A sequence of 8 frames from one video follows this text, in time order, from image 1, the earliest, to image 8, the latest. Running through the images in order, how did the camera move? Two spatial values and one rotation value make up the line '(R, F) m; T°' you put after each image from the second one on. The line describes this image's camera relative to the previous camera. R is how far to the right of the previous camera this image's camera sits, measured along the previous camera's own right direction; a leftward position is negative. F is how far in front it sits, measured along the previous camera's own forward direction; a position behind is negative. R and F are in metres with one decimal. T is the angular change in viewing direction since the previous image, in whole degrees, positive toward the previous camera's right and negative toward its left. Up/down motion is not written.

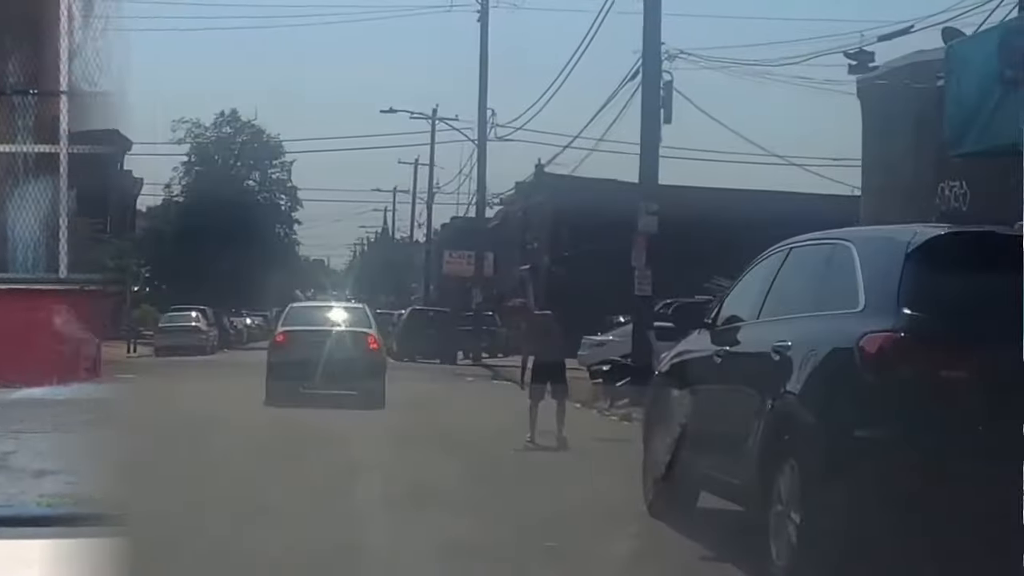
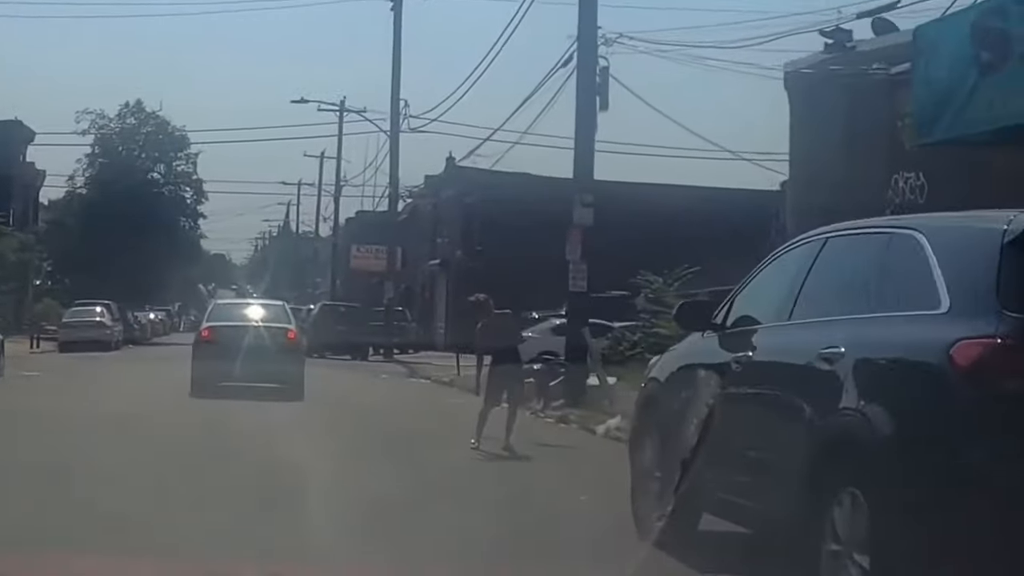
(-0.2, +1.2) m; +2°
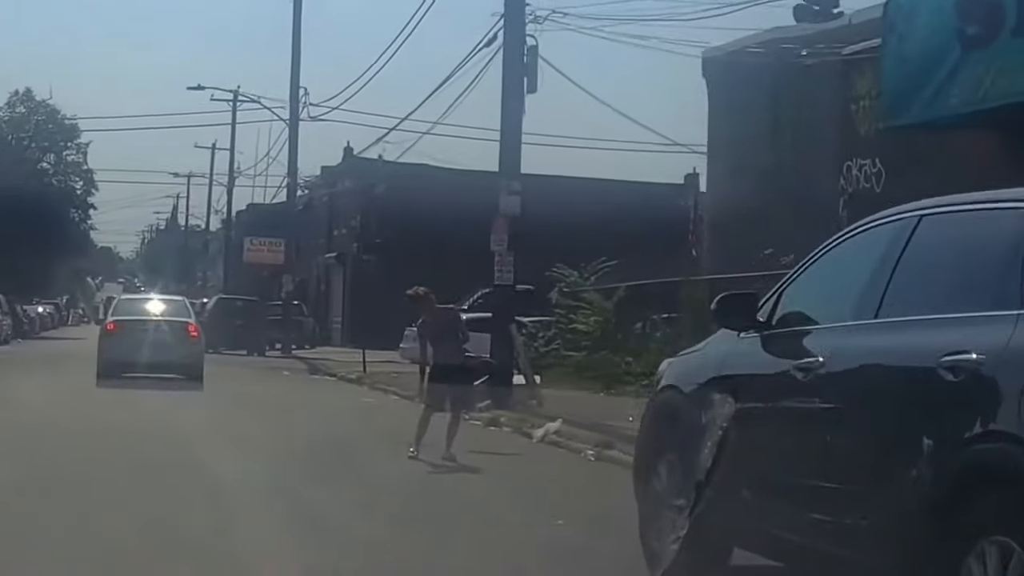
(-0.3, +1.4) m; +2°
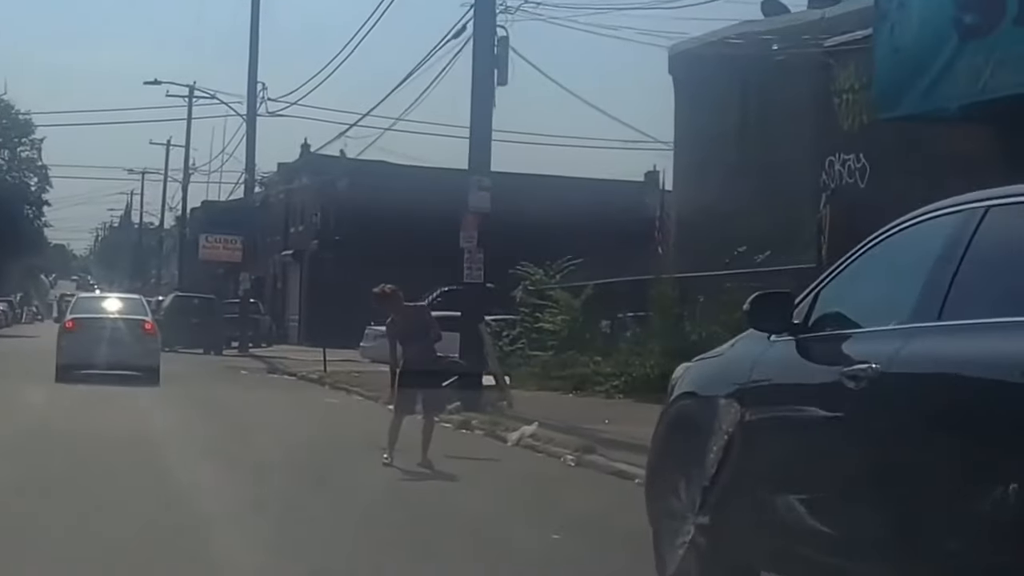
(-0.1, +0.6) m; +1°
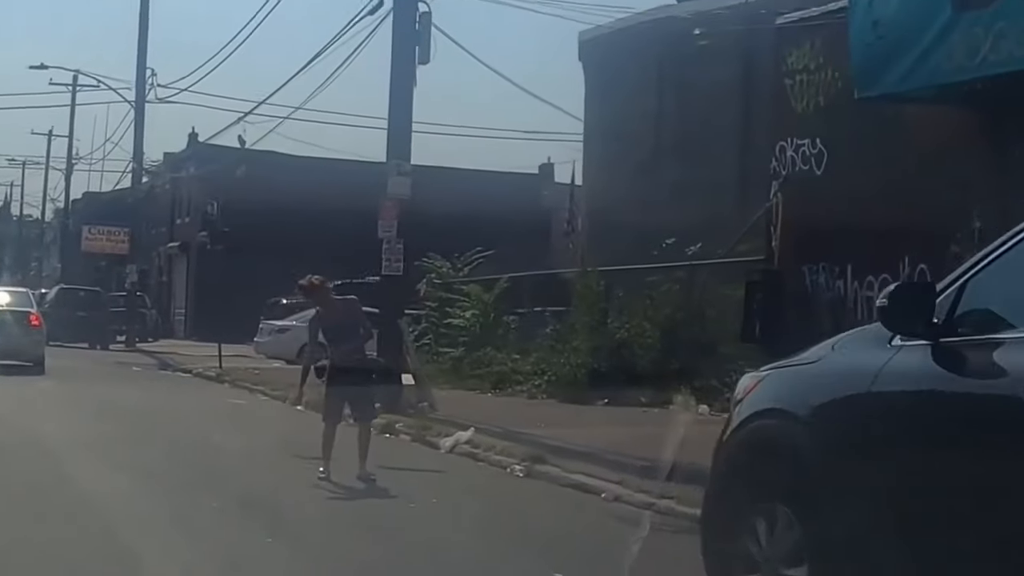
(-0.3, +1.4) m; +3°
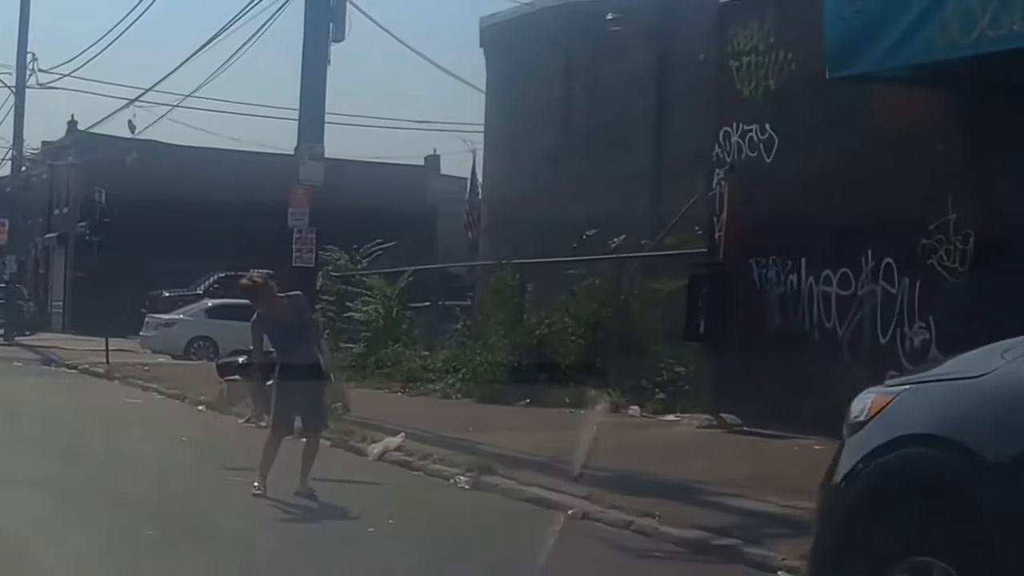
(-0.3, +1.2) m; +3°
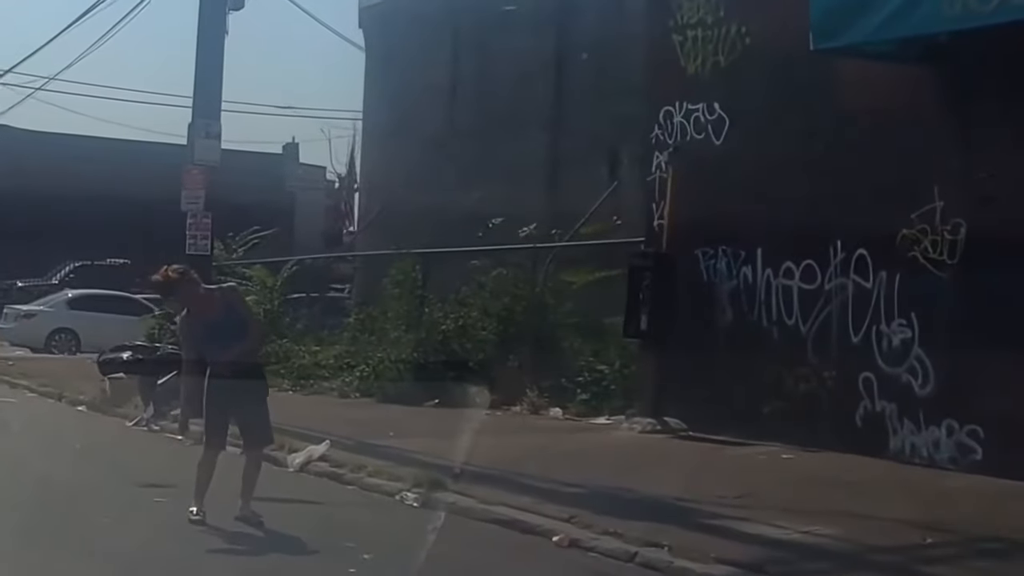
(-0.4, +1.3) m; +3°
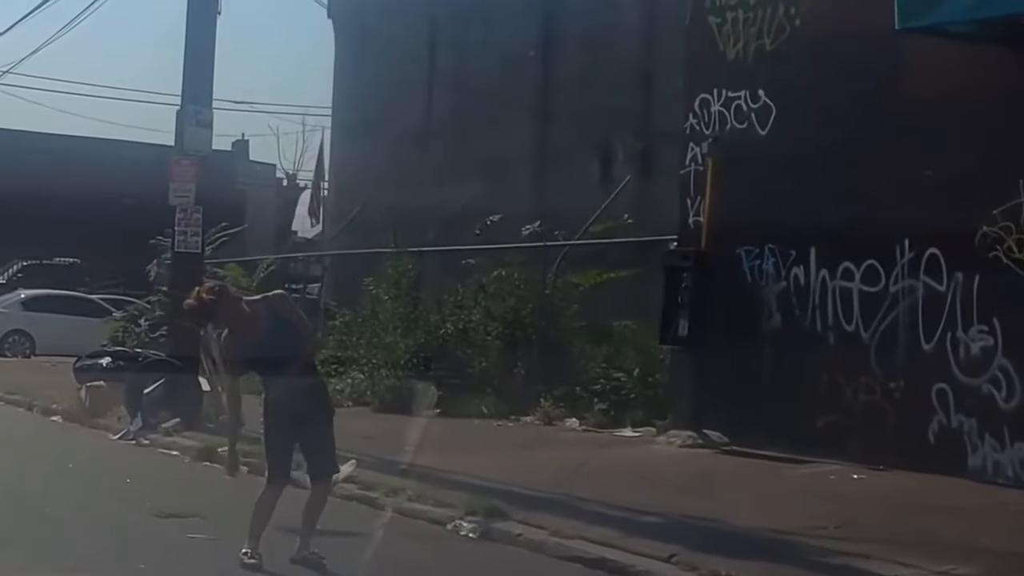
(-0.4, +1.1) m; +1°
